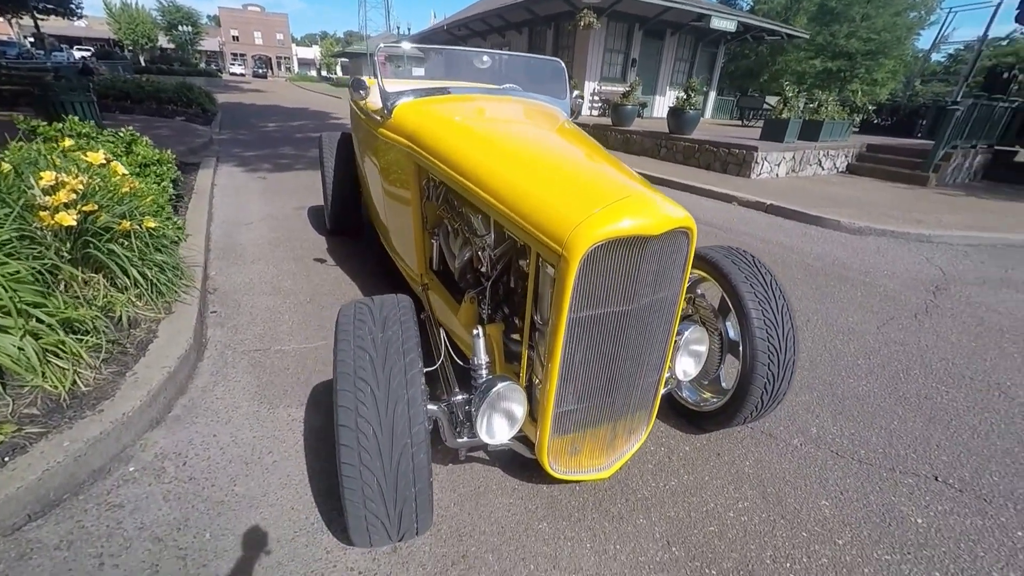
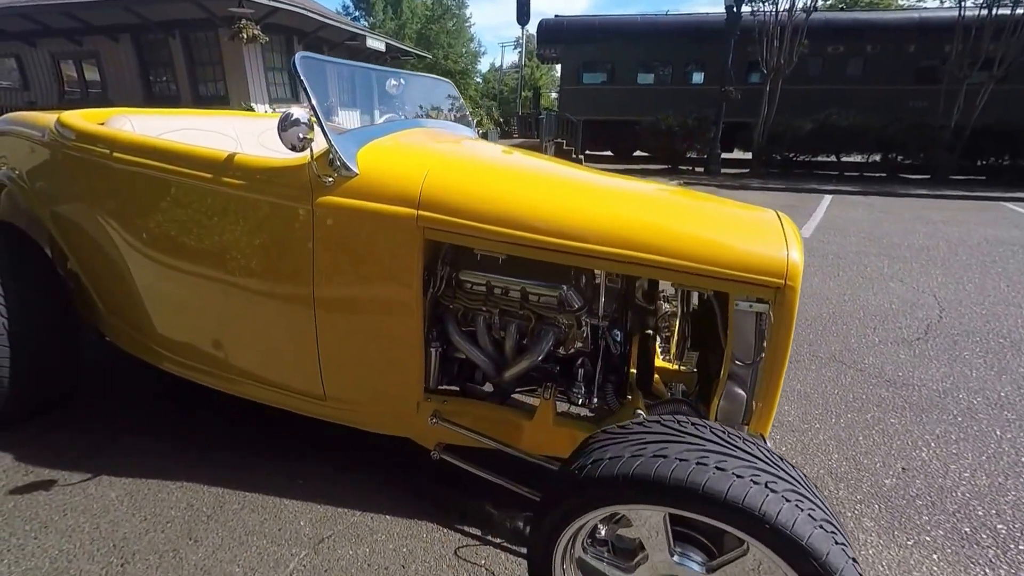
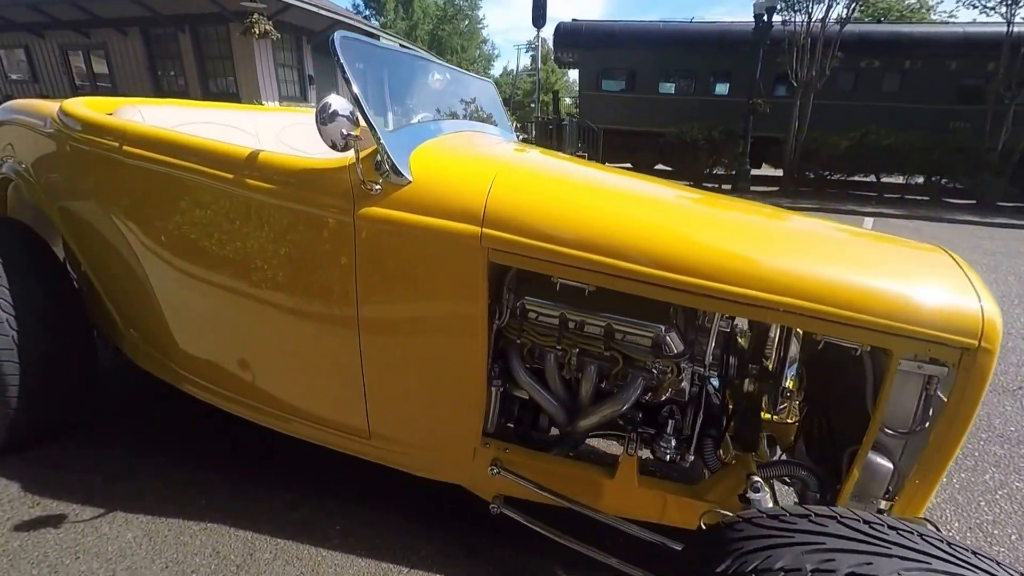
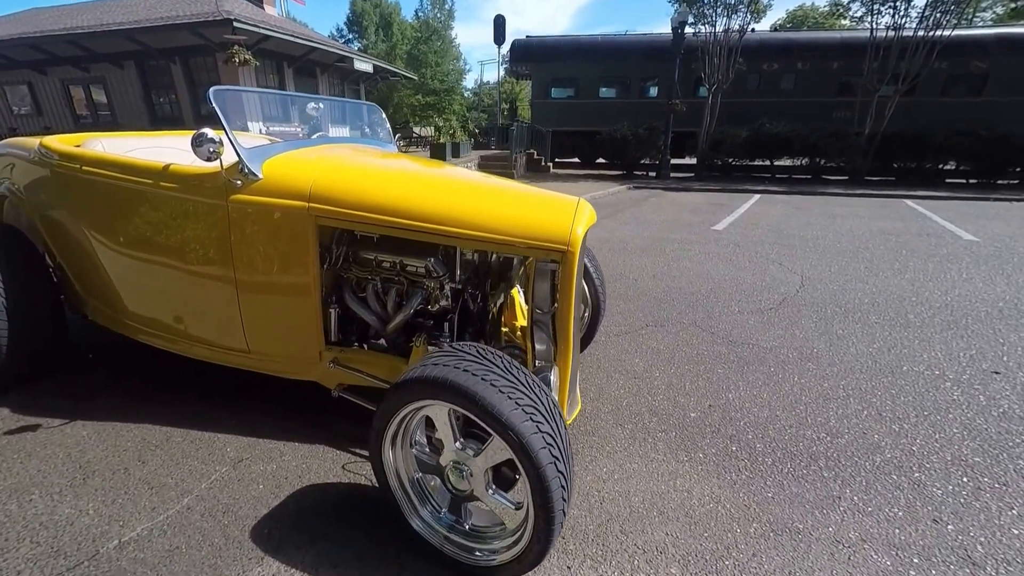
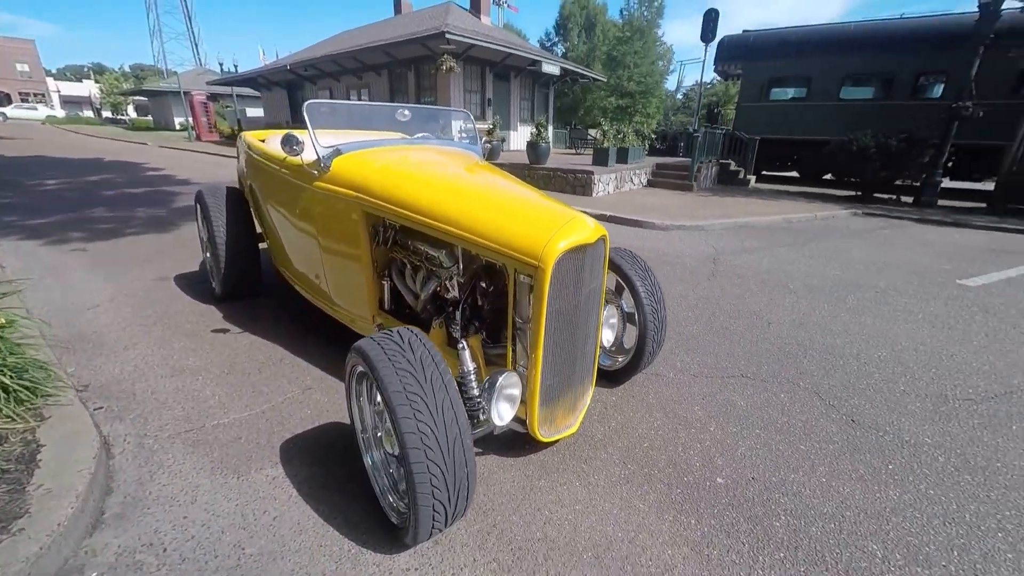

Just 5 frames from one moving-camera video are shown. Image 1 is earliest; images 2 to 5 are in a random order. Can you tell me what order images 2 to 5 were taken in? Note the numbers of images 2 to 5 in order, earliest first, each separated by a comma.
5, 4, 2, 3
